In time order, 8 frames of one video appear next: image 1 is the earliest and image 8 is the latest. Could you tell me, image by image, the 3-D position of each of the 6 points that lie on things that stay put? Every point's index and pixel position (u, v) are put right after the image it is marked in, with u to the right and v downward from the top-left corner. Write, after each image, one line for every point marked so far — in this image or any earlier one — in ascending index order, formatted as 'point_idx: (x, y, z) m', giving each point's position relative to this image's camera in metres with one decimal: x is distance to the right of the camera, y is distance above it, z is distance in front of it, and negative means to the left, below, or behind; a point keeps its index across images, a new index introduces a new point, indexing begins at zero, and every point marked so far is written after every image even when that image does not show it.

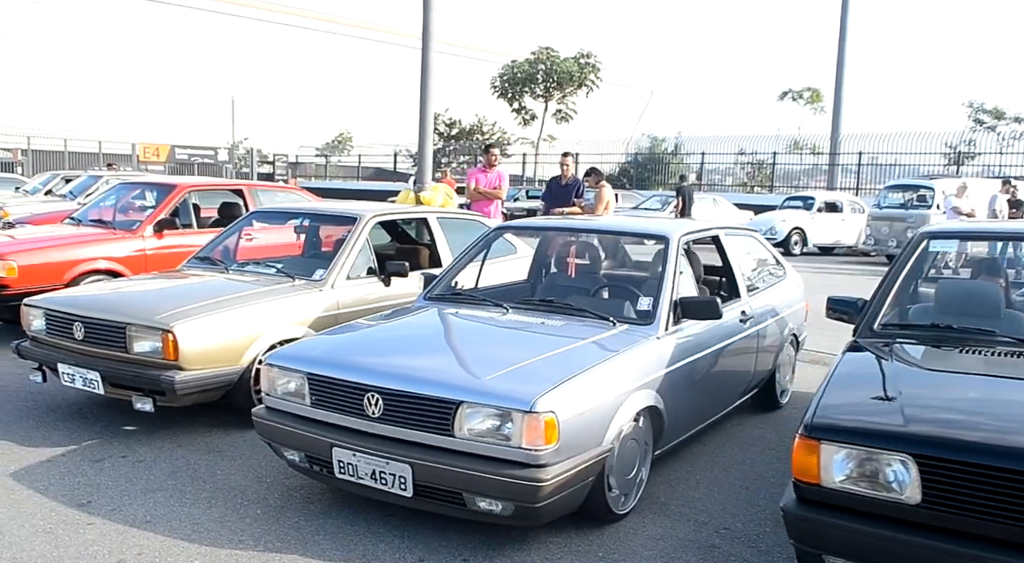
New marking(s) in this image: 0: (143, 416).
0: (-2.4, -0.9, +5.2) m
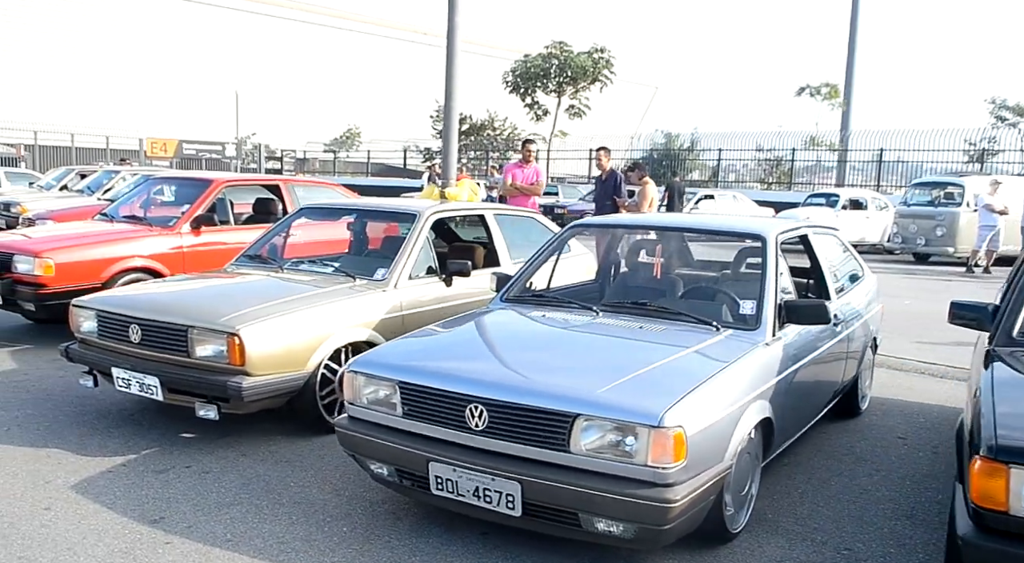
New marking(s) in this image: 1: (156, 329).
0: (-1.9, -0.9, +4.9) m
1: (-2.0, -0.3, +4.6) m
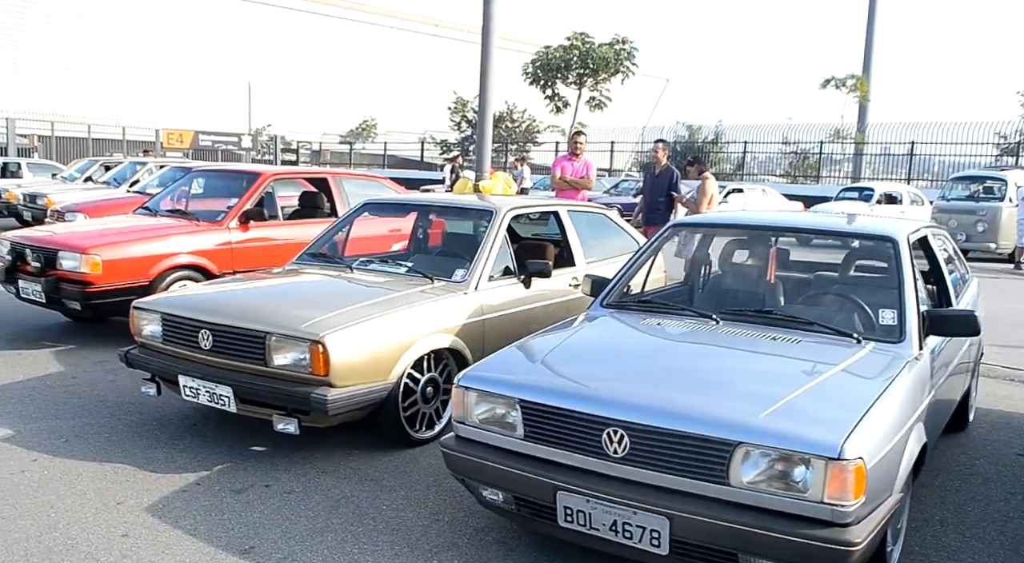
0: (-1.4, -0.9, +4.6) m
1: (-1.5, -0.3, +4.2) m
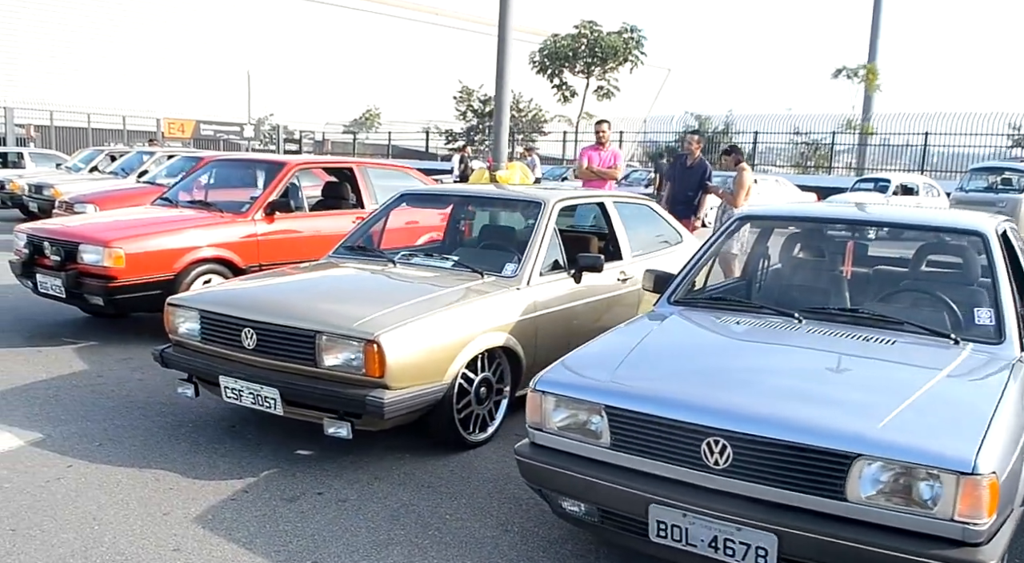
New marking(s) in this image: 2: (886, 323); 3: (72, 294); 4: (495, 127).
0: (-1.1, -0.9, +4.4) m
1: (-1.2, -0.3, +4.0) m
2: (+1.7, -0.2, +3.6) m
3: (-3.5, -0.1, +6.4) m
4: (-0.3, +2.8, +14.5) m
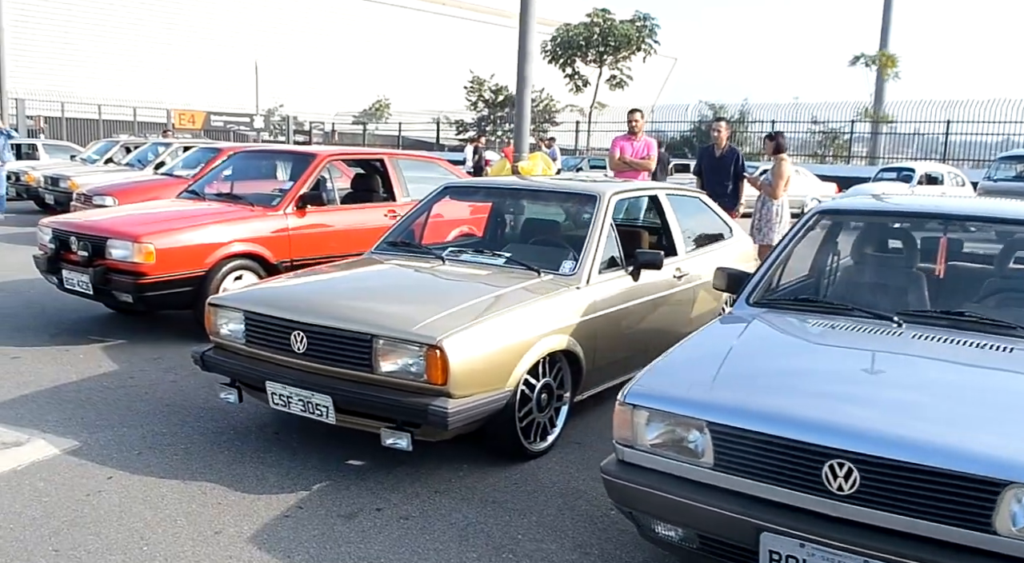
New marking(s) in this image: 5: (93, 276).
0: (-0.8, -0.8, +4.2) m
1: (-0.9, -0.3, +3.7) m
2: (+2.0, -0.2, +3.3) m
3: (-3.1, -0.1, +6.1) m
4: (+0.1, +2.9, +14.2) m
5: (-3.1, 0.0, +6.0) m
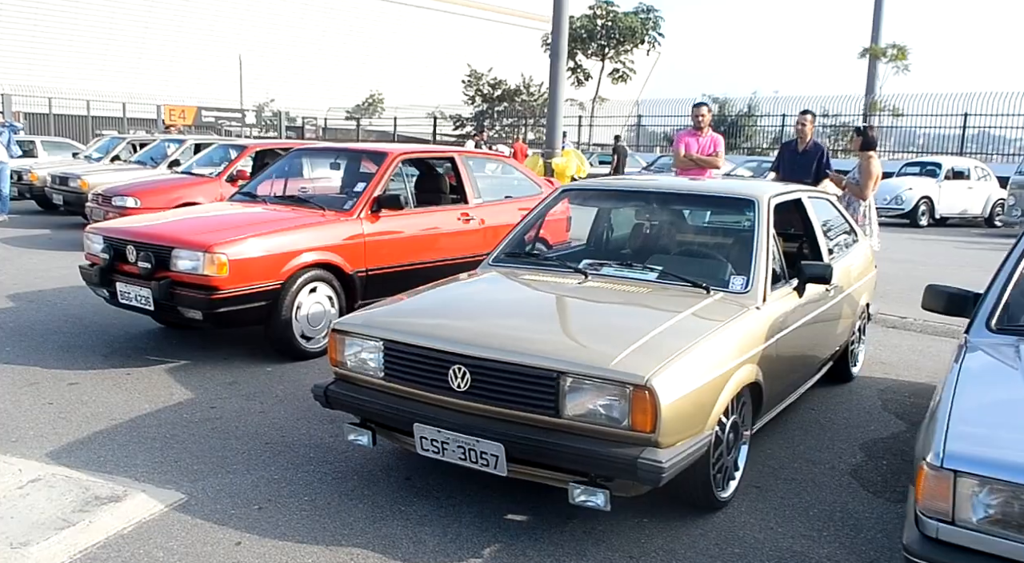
0: (0.0, -0.9, +3.6) m
1: (-0.1, -0.4, +3.2) m
2: (+2.8, -0.3, +2.8) m
3: (-2.4, -0.2, +5.5) m
4: (+0.7, +2.9, +13.6) m
5: (-2.4, -0.1, +5.4) m
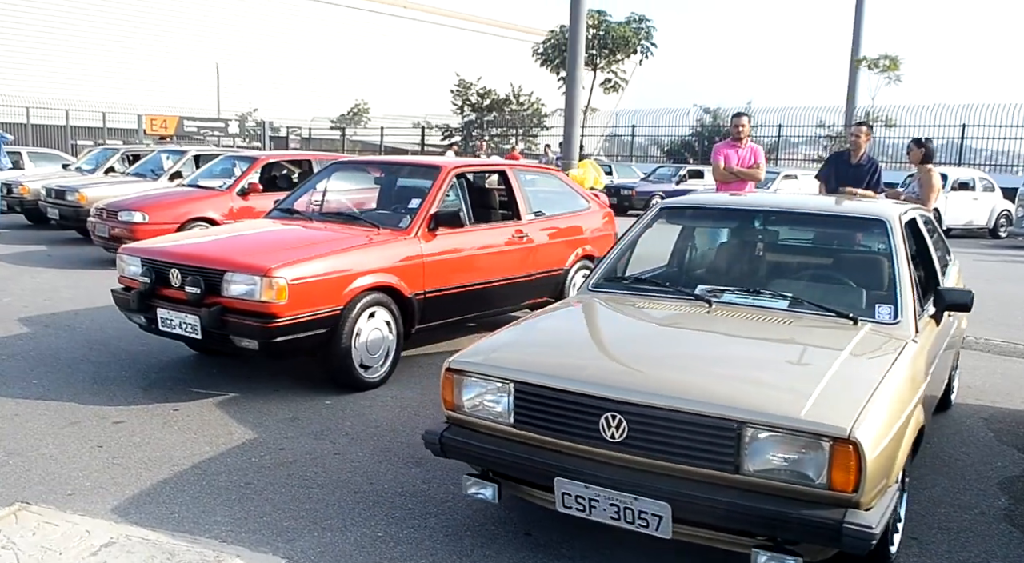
0: (+0.6, -1.1, +3.2) m
1: (+0.5, -0.5, +2.8) m
2: (+3.4, -0.4, +2.5) m
3: (-1.9, -0.3, +5.0) m
4: (+0.9, +2.6, +13.2) m
5: (-1.9, -0.2, +5.0) m
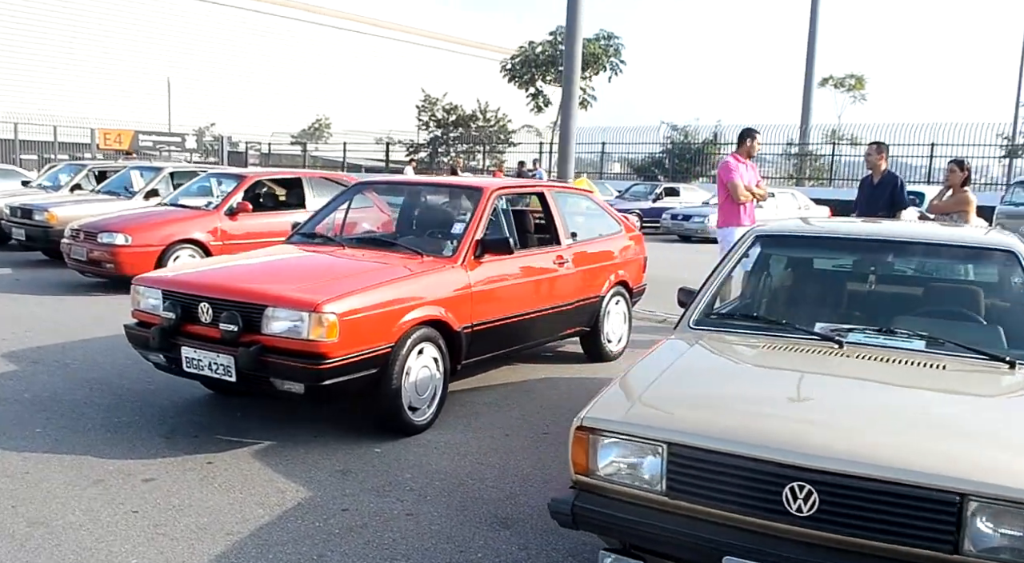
0: (+1.1, -1.2, +2.8) m
1: (+1.0, -0.6, +2.4) m
2: (+3.9, -0.5, +2.2) m
3: (-1.5, -0.5, +4.5) m
4: (+0.9, +2.3, +12.9) m
5: (-1.5, -0.4, +4.4) m
